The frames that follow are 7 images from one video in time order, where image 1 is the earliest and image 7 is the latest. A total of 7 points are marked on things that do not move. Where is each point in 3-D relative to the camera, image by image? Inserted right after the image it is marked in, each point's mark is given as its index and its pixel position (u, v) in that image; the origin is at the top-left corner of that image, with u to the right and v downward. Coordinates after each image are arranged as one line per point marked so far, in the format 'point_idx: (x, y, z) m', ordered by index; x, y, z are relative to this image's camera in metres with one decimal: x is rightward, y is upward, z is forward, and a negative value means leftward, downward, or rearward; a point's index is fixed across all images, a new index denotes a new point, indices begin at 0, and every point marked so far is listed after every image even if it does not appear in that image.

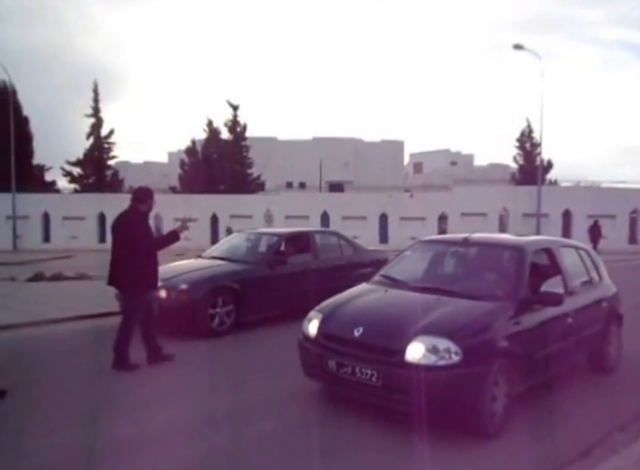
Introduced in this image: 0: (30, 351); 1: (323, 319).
0: (-3.6, -1.5, +6.8) m
1: (+0.1, -0.7, +4.6) m
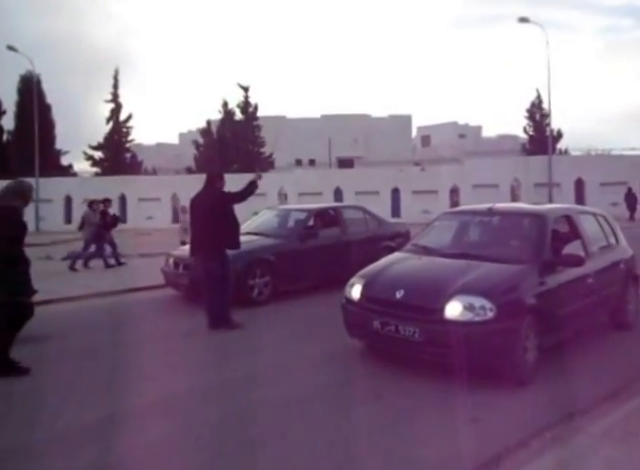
0: (-3.1, -1.2, +7.3) m
1: (+0.5, -0.5, +5.0) m
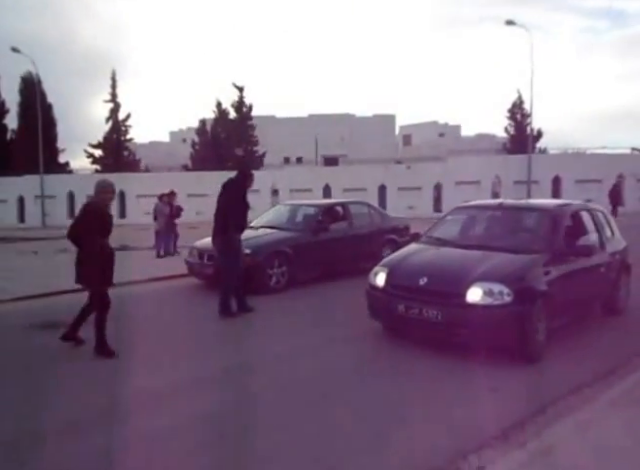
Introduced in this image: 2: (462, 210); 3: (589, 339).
0: (-3.0, -1.2, +7.6) m
1: (+0.8, -0.4, +5.5) m
2: (+1.9, +0.3, +6.8) m
3: (+3.1, -1.2, +5.9) m
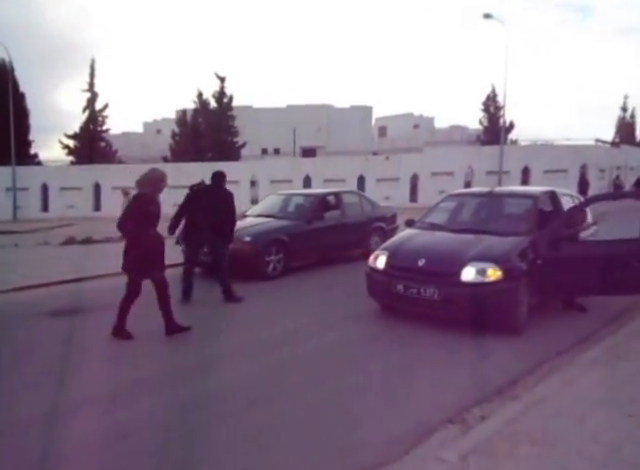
0: (-3.0, -1.0, +7.9) m
1: (+0.8, -0.2, +6.0) m
2: (+1.9, +0.5, +7.4) m
3: (+3.1, -1.0, +6.6) m
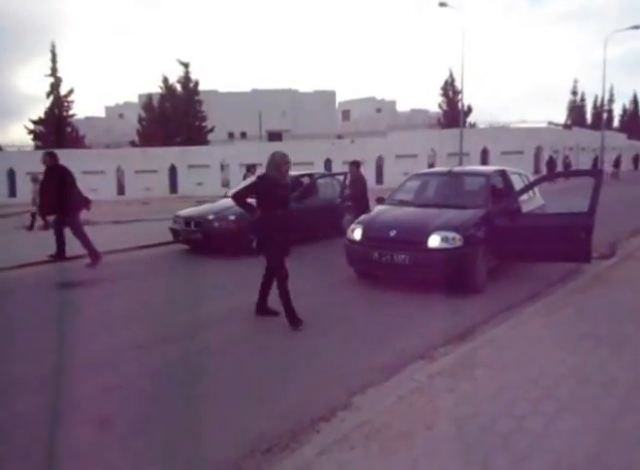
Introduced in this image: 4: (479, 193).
0: (-3.3, -0.7, +8.5) m
1: (+0.6, +0.1, +6.9) m
2: (+1.6, +0.9, +8.3) m
3: (+2.9, -0.6, +7.7) m
4: (+2.4, +0.6, +7.8) m
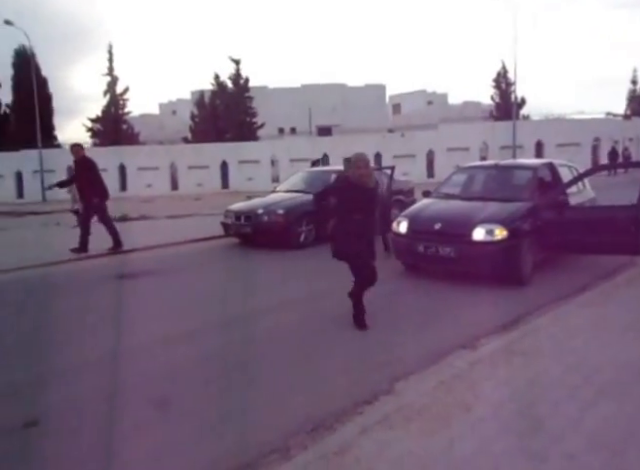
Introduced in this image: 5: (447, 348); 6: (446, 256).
0: (-2.5, -0.6, +9.0) m
1: (+1.2, +0.2, +7.0) m
2: (+2.3, +1.0, +8.3) m
3: (+3.6, -0.5, +7.5) m
4: (+3.1, +0.7, +7.7) m
5: (+1.2, -1.1, +5.0) m
6: (+1.6, -0.3, +6.6) m
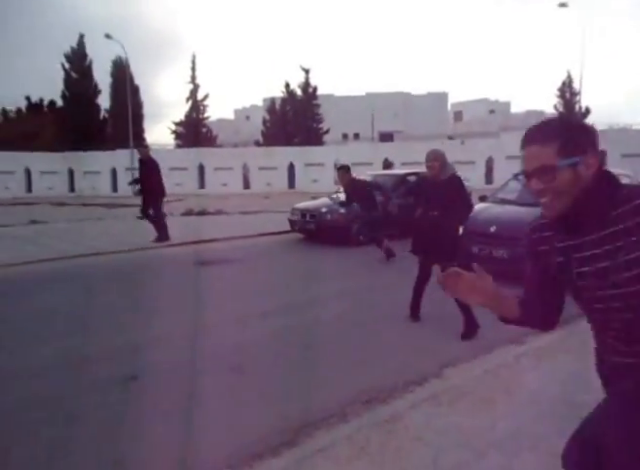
0: (-1.5, -0.5, +9.7) m
1: (+2.1, +0.2, +7.4) m
2: (+3.4, +1.0, +8.5) m
3: (+4.5, -0.7, +7.6) m
4: (+4.1, +0.6, +7.8) m
5: (+1.8, -1.1, +5.4) m
6: (+2.4, -0.3, +6.9) m
